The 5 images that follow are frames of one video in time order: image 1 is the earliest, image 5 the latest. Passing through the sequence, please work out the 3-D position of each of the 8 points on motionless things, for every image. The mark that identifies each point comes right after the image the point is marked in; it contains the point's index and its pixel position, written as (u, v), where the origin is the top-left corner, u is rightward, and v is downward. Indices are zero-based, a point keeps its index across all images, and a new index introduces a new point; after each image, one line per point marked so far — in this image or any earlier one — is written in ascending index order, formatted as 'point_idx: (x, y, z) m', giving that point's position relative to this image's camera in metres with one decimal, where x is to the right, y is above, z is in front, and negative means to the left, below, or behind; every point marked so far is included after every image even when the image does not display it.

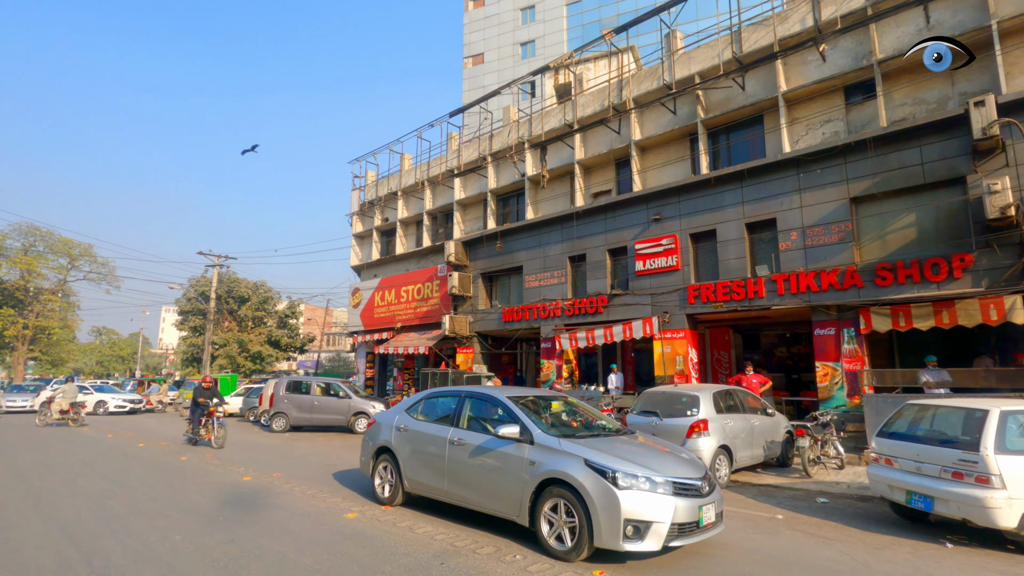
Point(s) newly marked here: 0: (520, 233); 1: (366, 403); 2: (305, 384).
0: (+0.3, +2.1, +19.7) m
1: (-5.0, -3.9, +18.4) m
2: (-7.2, -3.3, +18.6) m
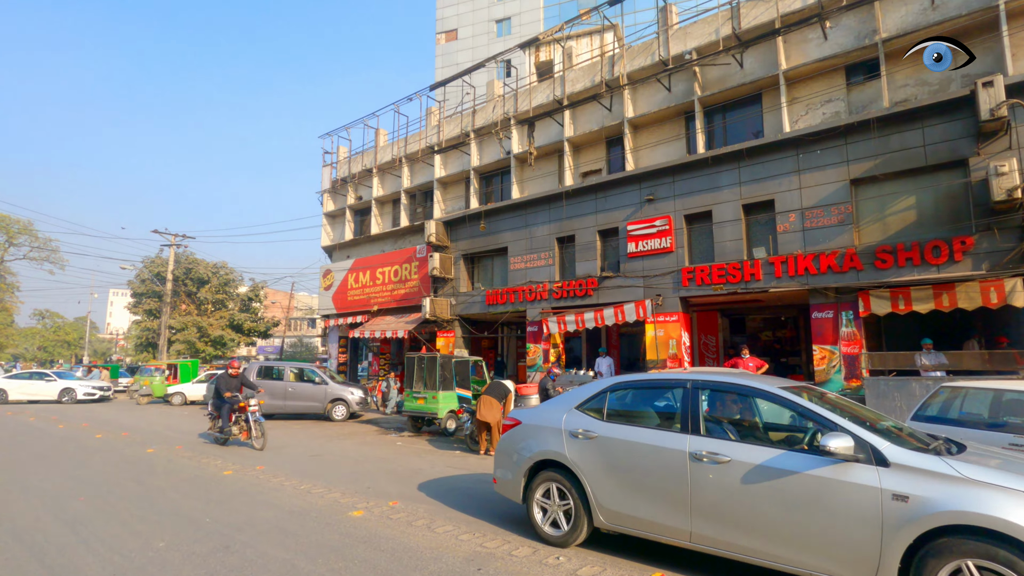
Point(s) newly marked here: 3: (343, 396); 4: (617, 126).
0: (-0.2, +2.7, +19.0) m
1: (-5.5, -3.3, +17.5) m
2: (-7.7, -2.7, +17.6) m
3: (-5.5, -3.5, +17.3) m
4: (+3.3, +5.1, +16.6) m
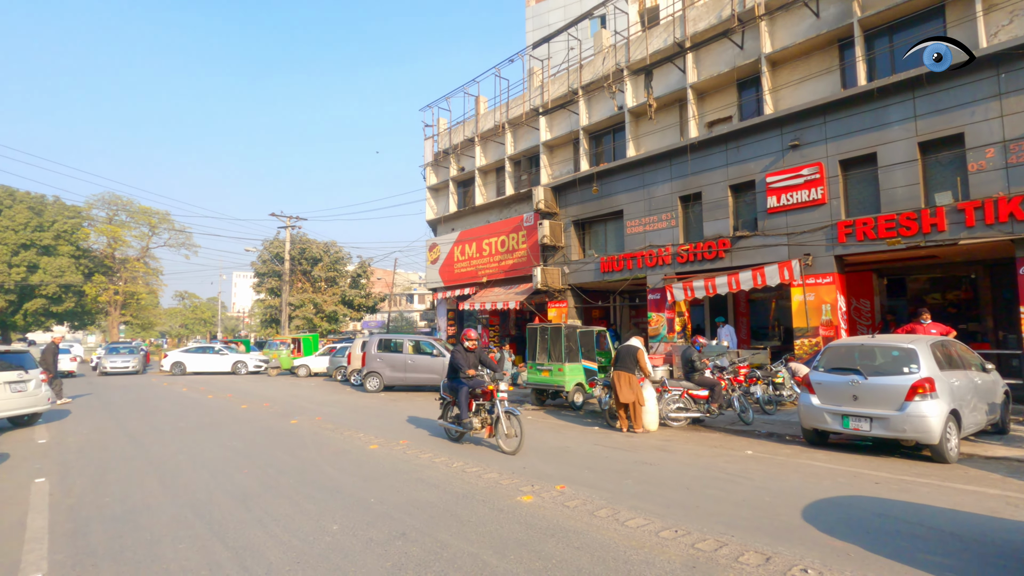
0: (+3.6, +3.8, +17.7) m
1: (-1.7, -2.3, +17.3) m
2: (-3.9, -1.8, +17.8) m
3: (-1.6, -2.6, +17.2) m
4: (+6.6, +6.2, +14.7) m
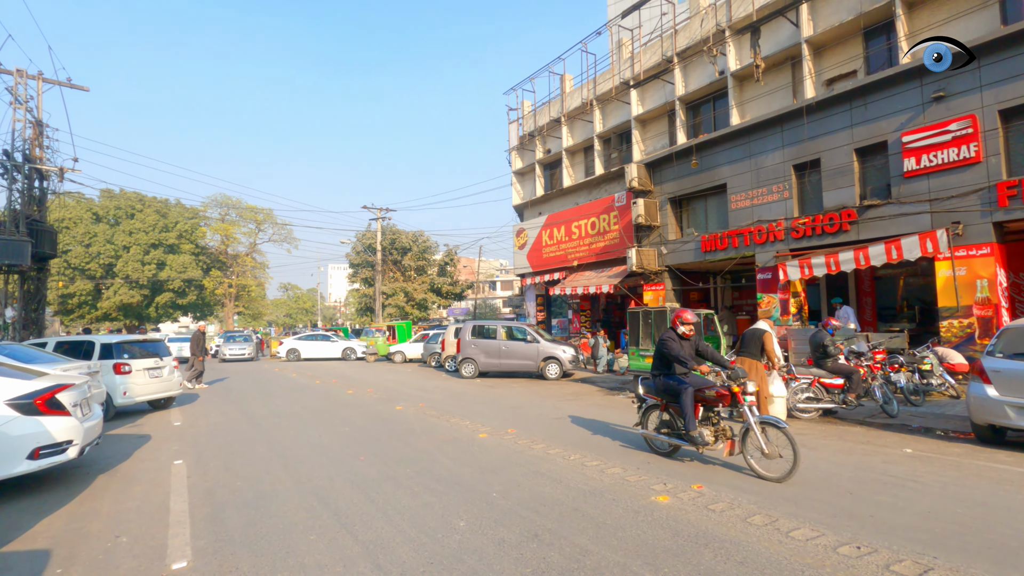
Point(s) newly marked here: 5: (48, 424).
0: (+6.5, +4.5, +16.4) m
1: (+1.4, -1.8, +17.0) m
2: (-0.7, -1.3, +17.7) m
3: (+1.4, -2.1, +16.8) m
4: (+8.9, +6.7, +12.9) m
5: (-4.9, -1.4, +5.7) m
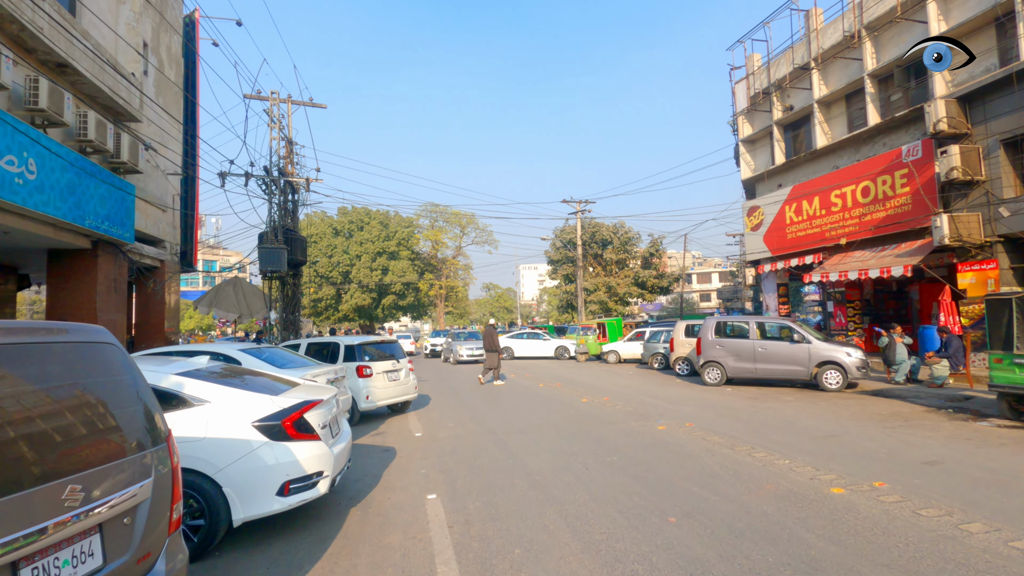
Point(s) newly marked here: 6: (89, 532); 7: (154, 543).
0: (+12.3, +5.0, +10.8) m
1: (+7.9, -1.5, +13.1) m
2: (+6.1, -1.0, +14.5) m
3: (+7.9, -1.7, +12.9) m
4: (+13.3, +7.3, +6.7) m
5: (-1.8, -1.4, +4.6) m
6: (-1.8, -1.0, +2.3) m
7: (-1.7, -1.2, +2.6) m
